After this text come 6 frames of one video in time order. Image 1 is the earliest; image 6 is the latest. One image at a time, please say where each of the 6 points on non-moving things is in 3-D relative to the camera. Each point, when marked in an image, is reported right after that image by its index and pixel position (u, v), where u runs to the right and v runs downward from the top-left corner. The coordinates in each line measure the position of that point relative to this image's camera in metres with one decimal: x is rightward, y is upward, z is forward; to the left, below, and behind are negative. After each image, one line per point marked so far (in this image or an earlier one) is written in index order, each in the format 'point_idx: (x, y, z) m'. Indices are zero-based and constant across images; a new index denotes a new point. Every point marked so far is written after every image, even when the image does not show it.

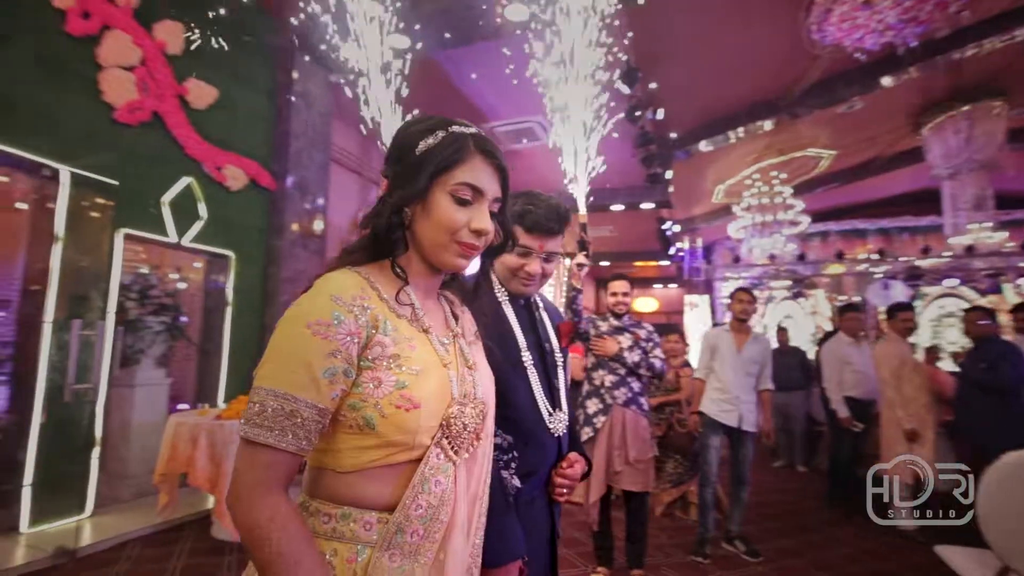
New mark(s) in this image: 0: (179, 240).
0: (-2.7, +0.4, +4.4) m
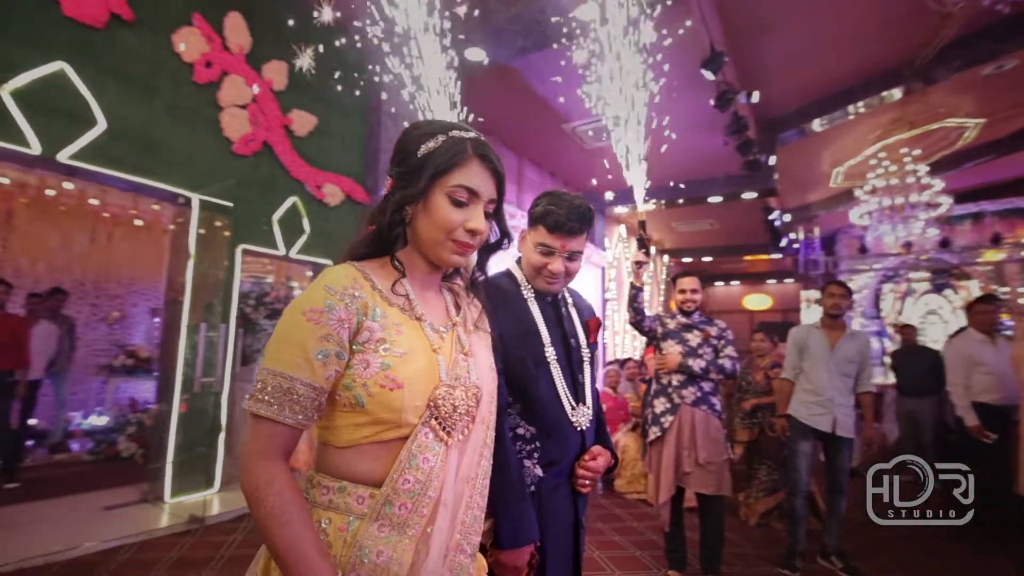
0: (-2.0, +0.3, +4.9) m
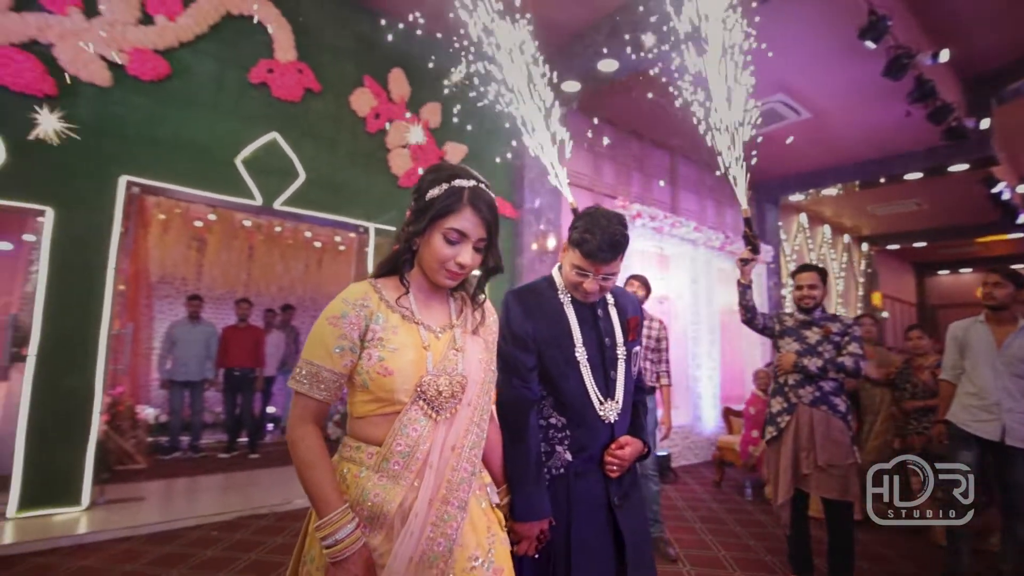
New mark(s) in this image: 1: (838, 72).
0: (-0.7, +0.2, +5.7) m
1: (+3.3, +2.2, +5.5) m
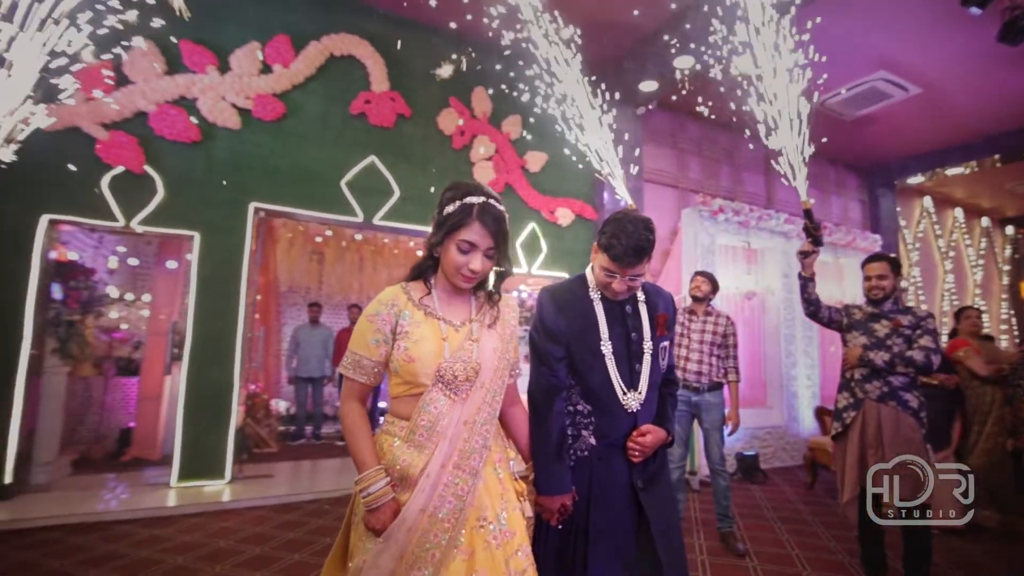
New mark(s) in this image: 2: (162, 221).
0: (+0.2, +0.2, +6.0) m
1: (+4.0, +2.3, +5.0) m
2: (-2.8, +0.5, +4.4) m
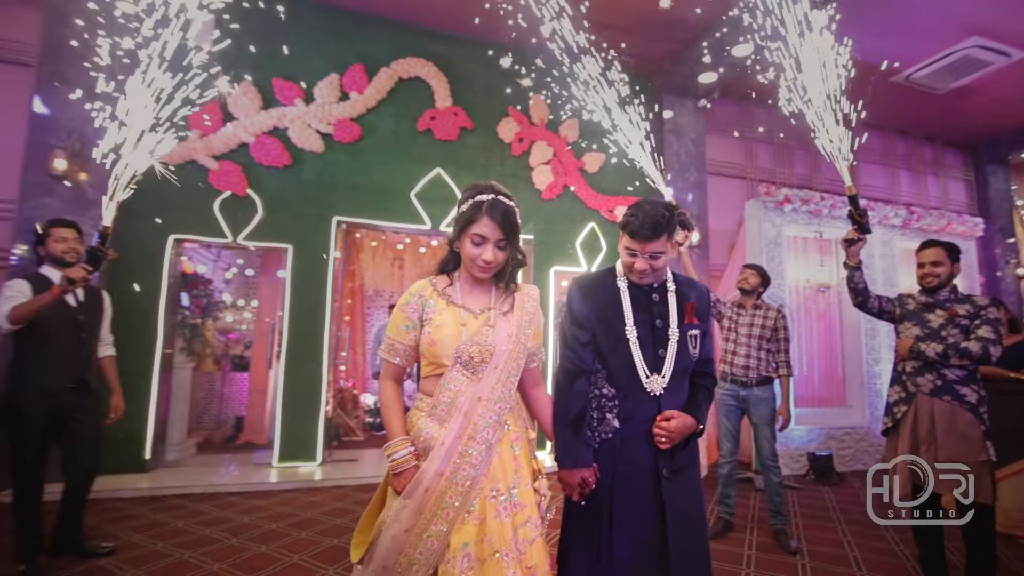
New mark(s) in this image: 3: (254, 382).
0: (+0.9, +0.2, +6.1) m
1: (+4.4, +2.4, +4.5) m
2: (-2.3, +0.5, +5.1) m
3: (-2.9, -1.0, +6.0) m
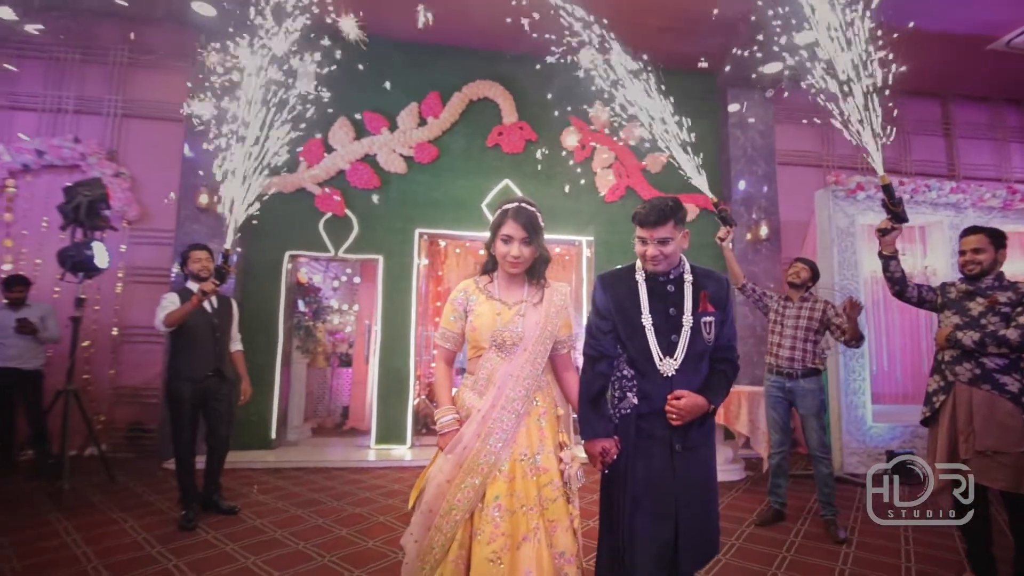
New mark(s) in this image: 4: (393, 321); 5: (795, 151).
0: (+1.7, +0.3, +6.2) m
1: (+4.8, +2.5, +4.0) m
2: (-1.7, +0.4, +5.8) m
3: (-2.0, -1.1, +6.9) m
4: (-1.3, -0.4, +5.8) m
5: (+3.3, +1.6, +6.1) m
